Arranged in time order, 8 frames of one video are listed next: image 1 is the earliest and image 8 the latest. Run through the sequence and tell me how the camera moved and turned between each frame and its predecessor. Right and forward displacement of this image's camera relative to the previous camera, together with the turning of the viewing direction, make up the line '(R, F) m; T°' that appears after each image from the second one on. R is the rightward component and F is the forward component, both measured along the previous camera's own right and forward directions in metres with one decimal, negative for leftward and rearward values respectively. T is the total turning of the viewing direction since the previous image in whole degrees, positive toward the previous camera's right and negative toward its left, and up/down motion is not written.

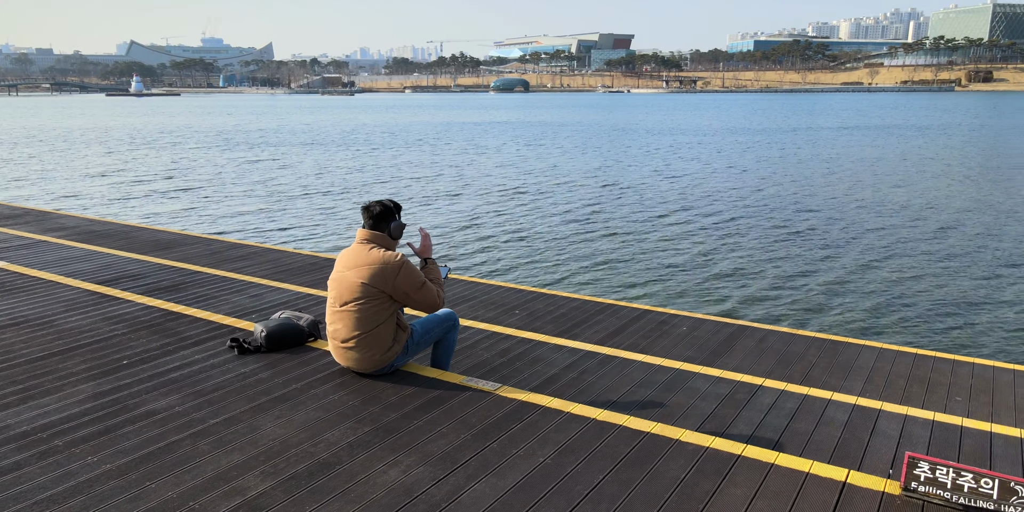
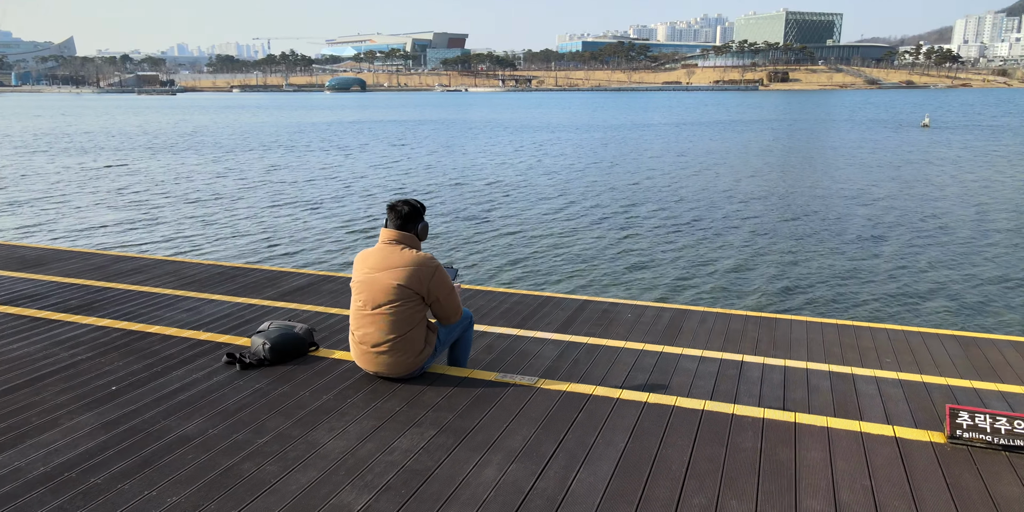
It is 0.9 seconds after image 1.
(-1.1, +0.1) m; +12°
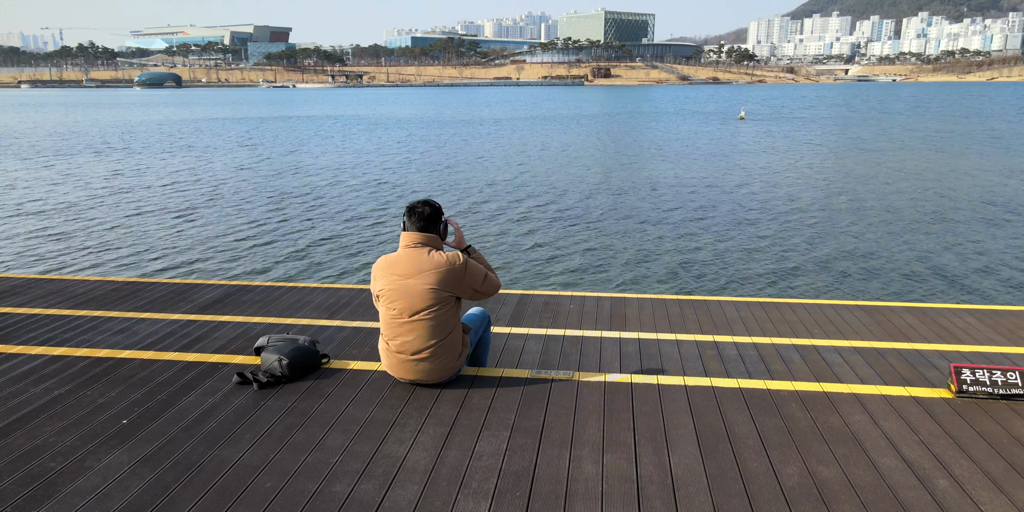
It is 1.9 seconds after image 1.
(-1.1, +0.1) m; +12°
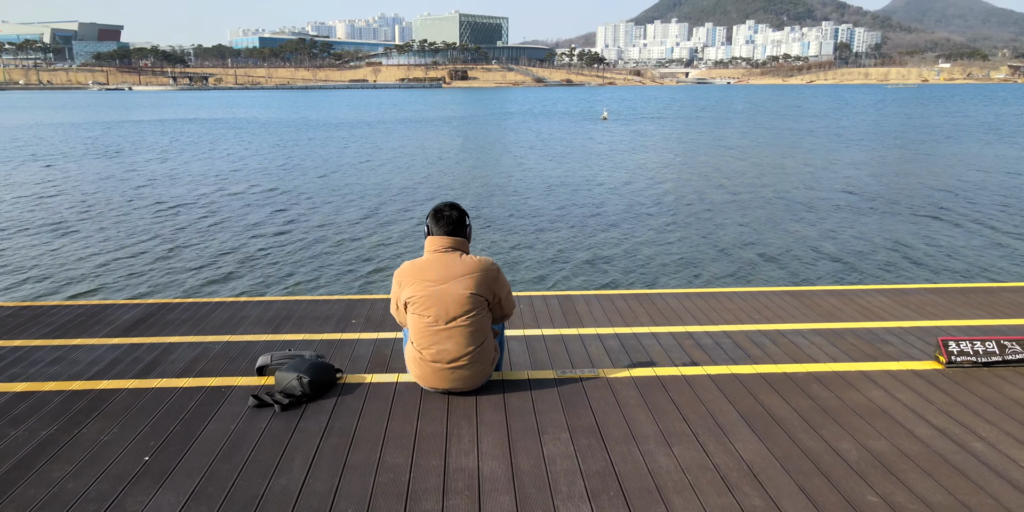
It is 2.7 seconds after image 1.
(-0.9, +0.1) m; +10°
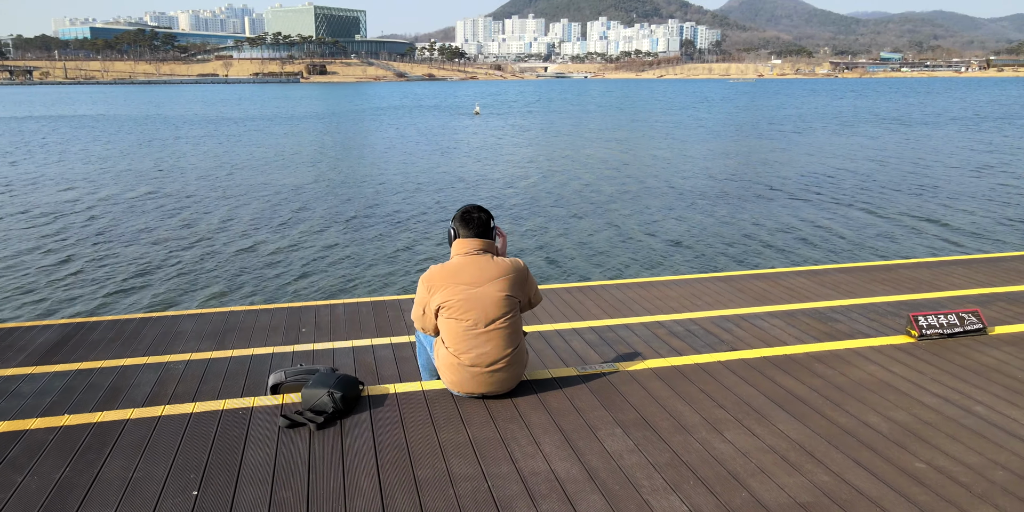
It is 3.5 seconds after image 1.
(-0.9, +0.1) m; +10°
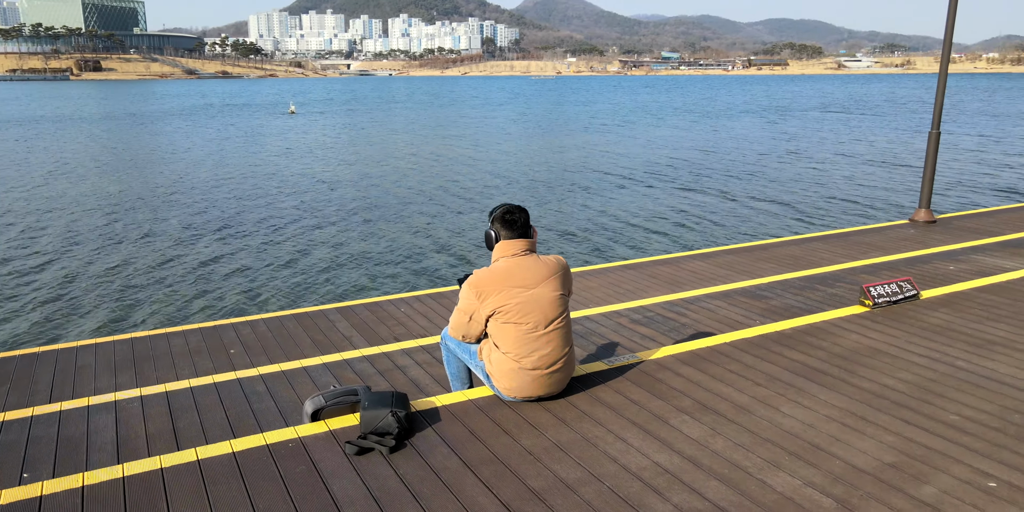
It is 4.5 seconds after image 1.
(-1.3, +0.2) m; +14°
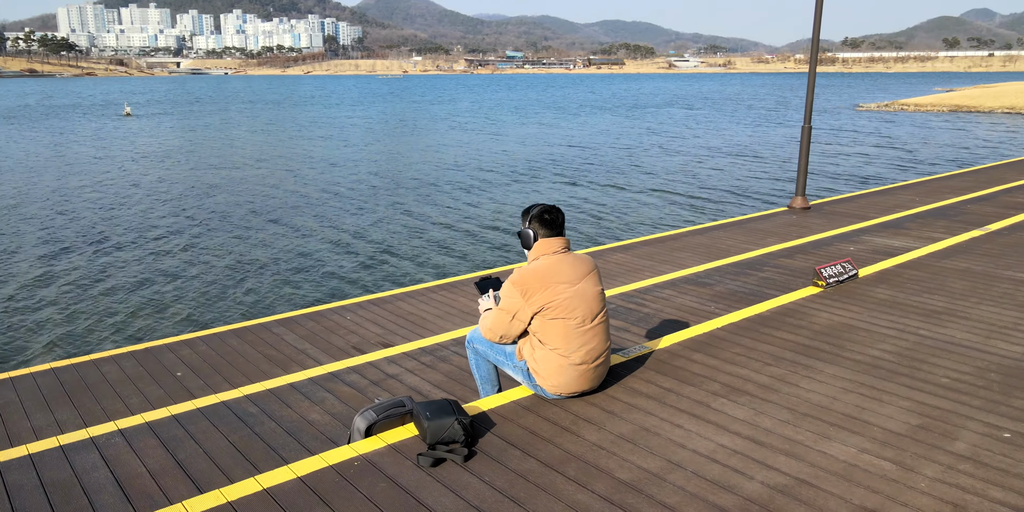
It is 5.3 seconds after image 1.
(-1.0, +0.1) m; +11°
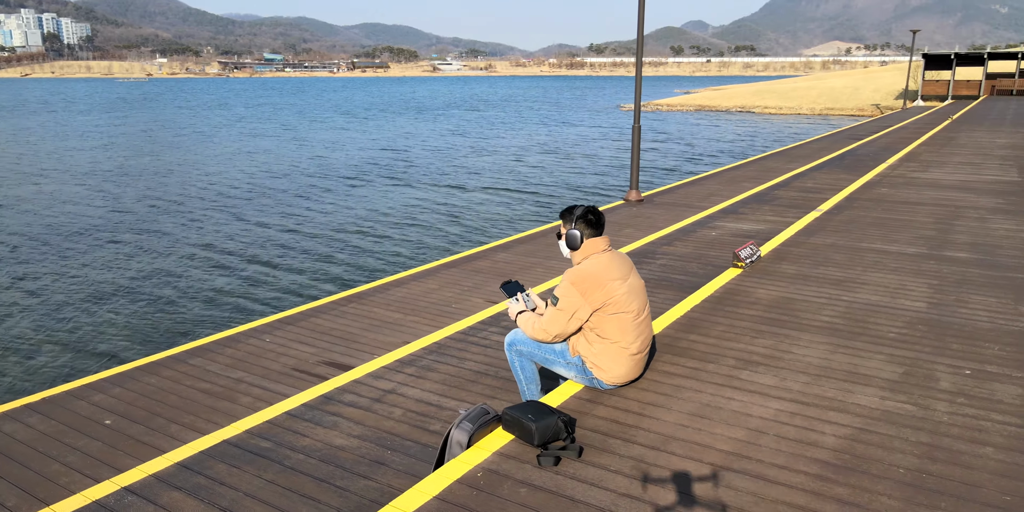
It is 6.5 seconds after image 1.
(-1.5, +0.1) m; +17°
